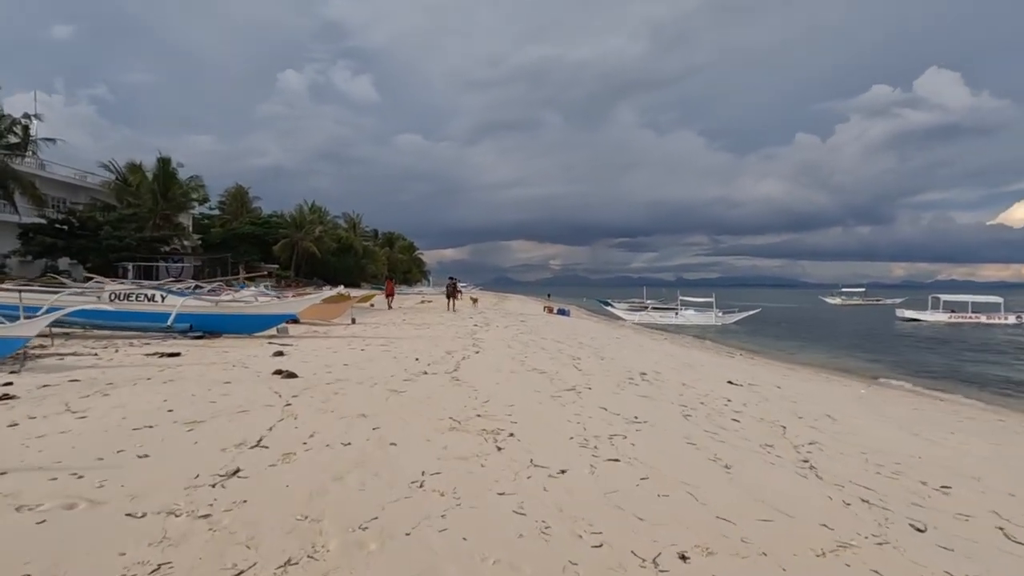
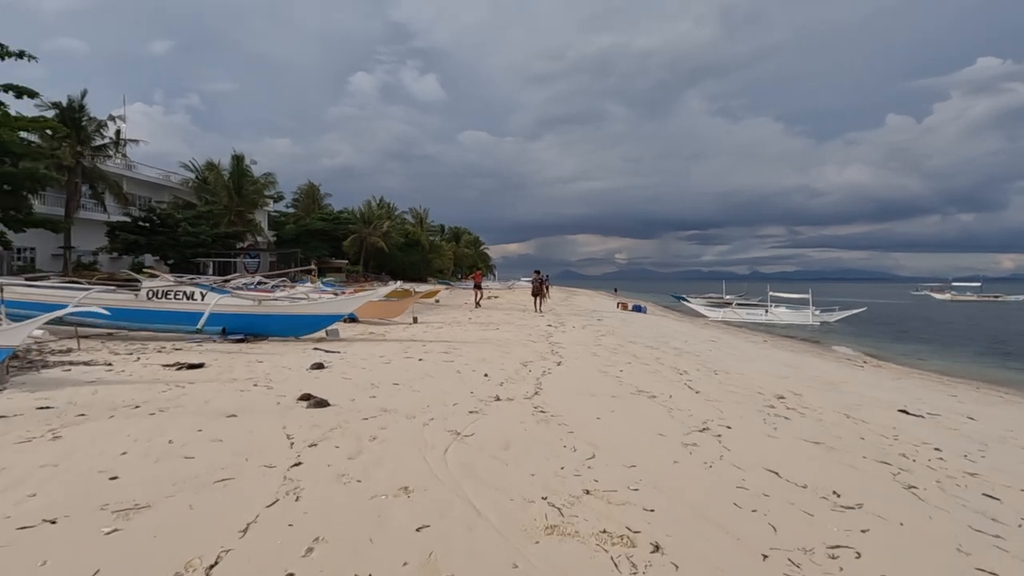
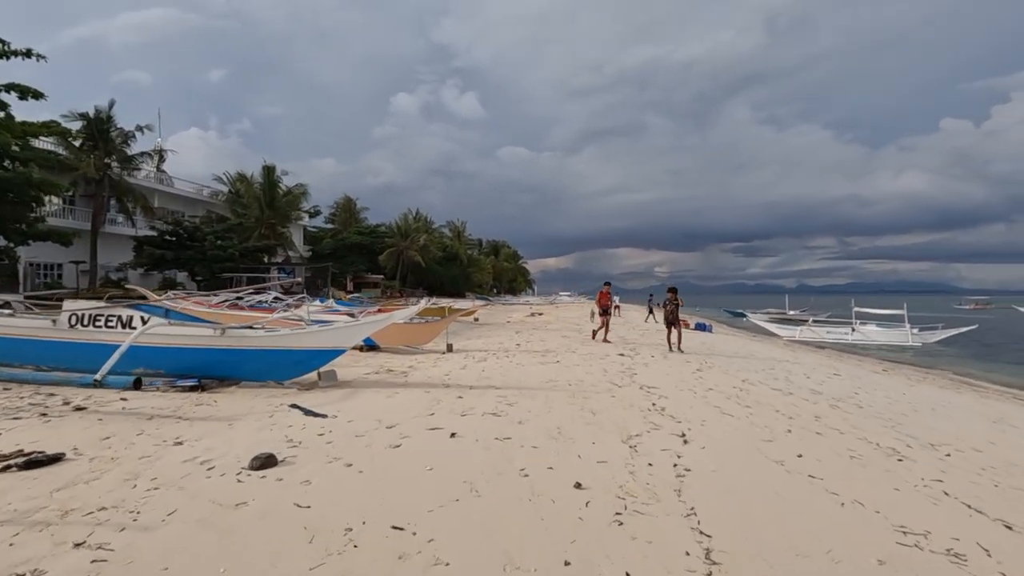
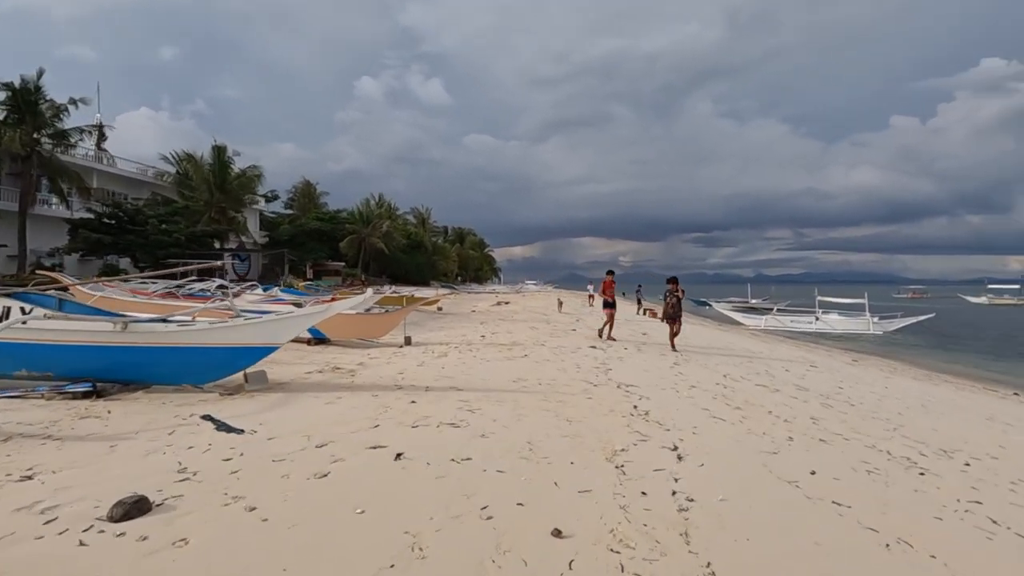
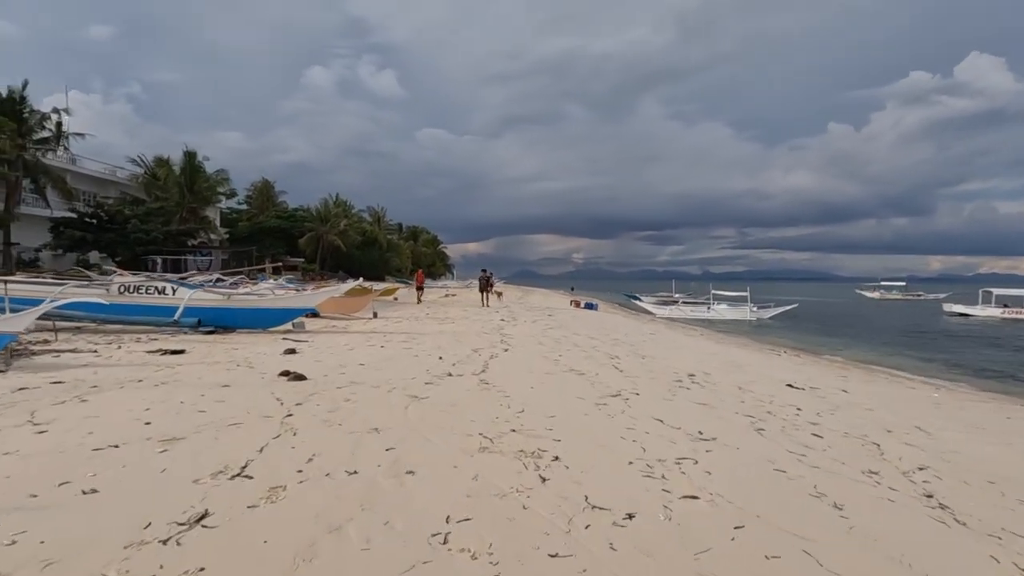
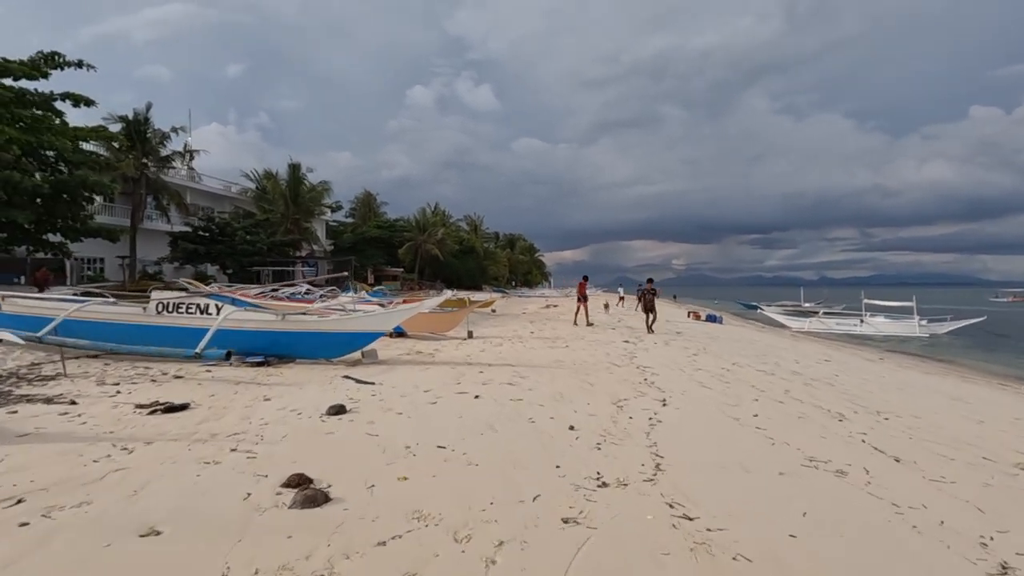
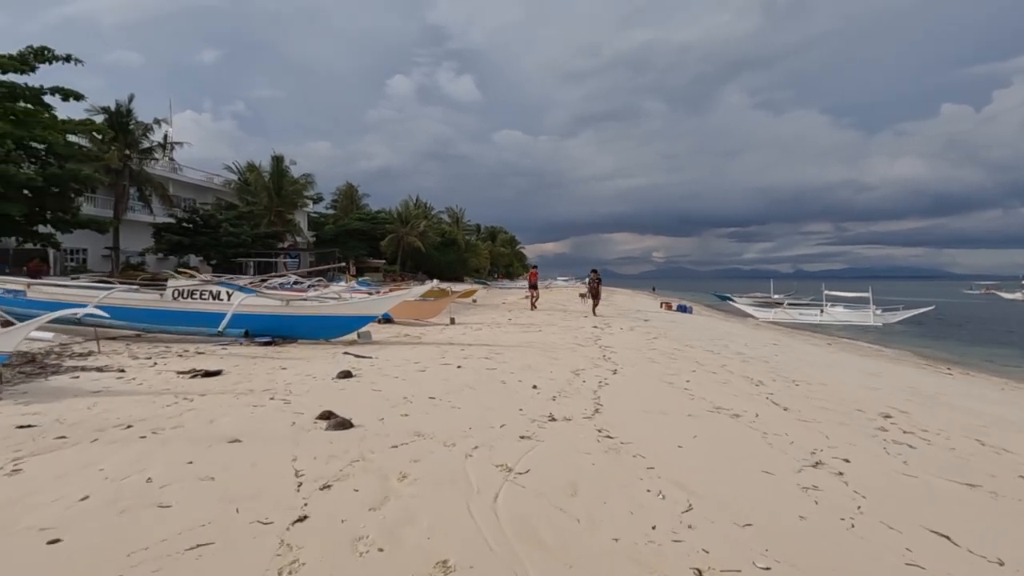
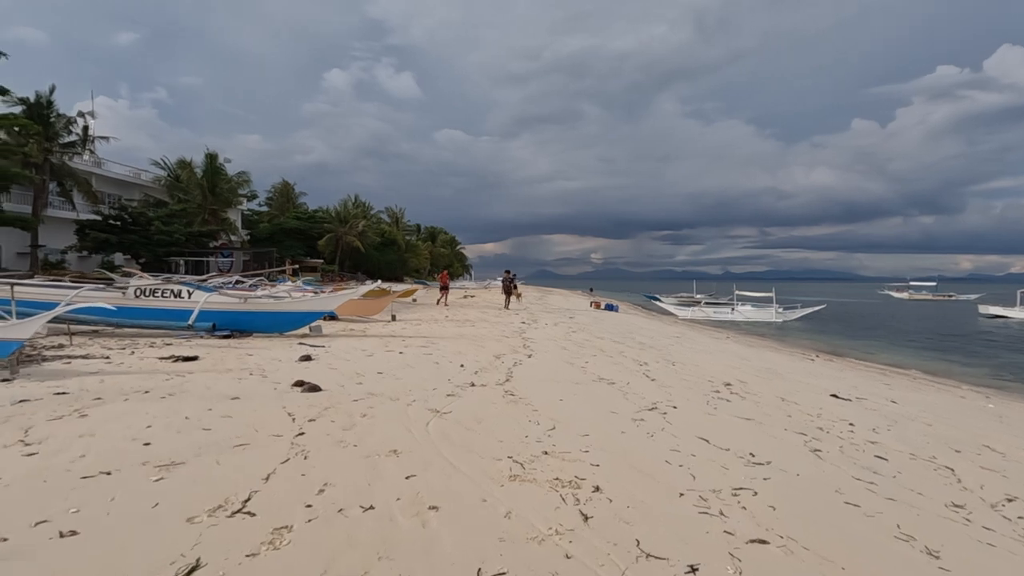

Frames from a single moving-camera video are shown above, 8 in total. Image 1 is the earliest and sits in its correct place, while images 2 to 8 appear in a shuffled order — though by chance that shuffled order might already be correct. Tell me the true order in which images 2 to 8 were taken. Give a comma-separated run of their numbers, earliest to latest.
5, 8, 2, 7, 6, 3, 4
